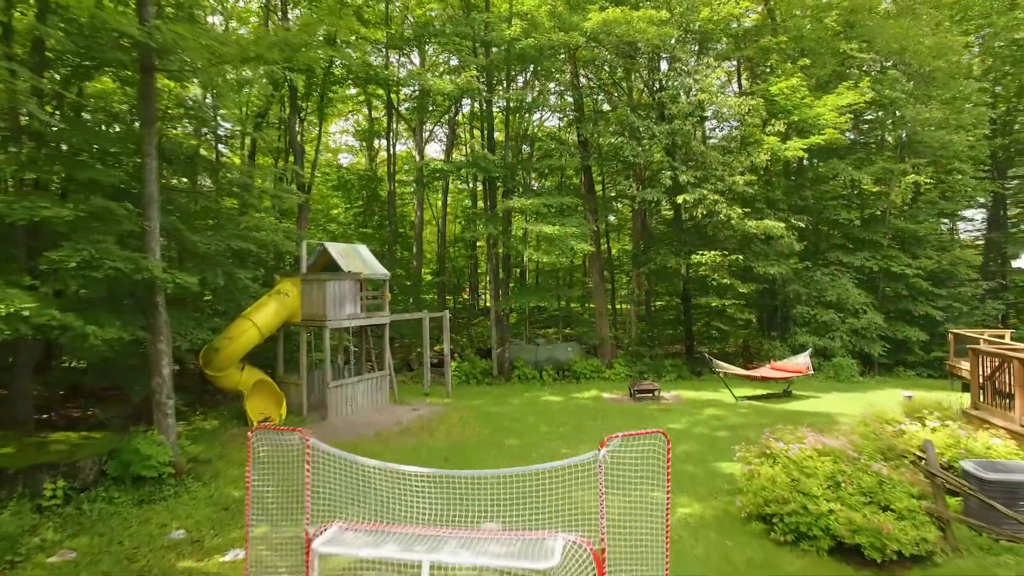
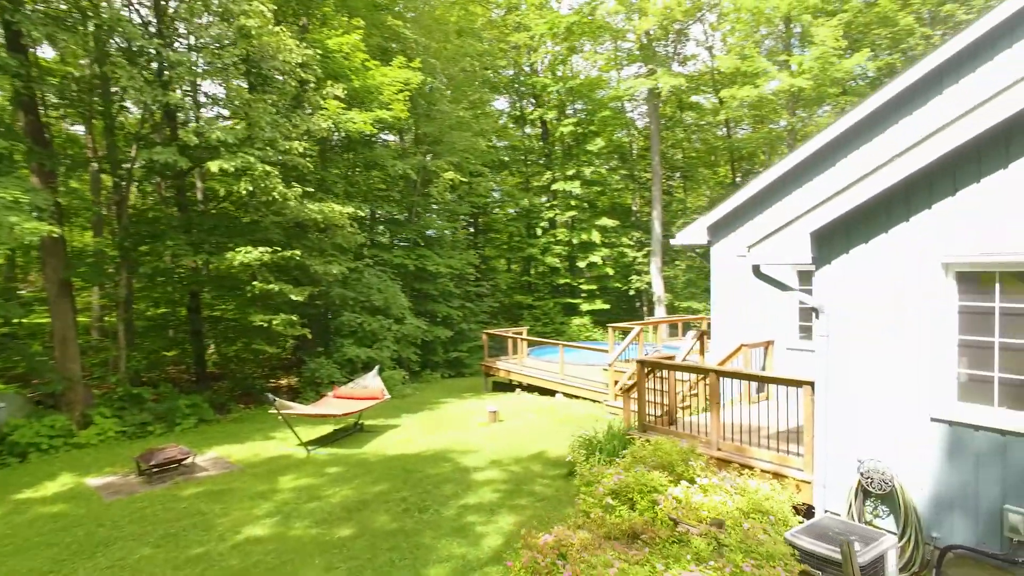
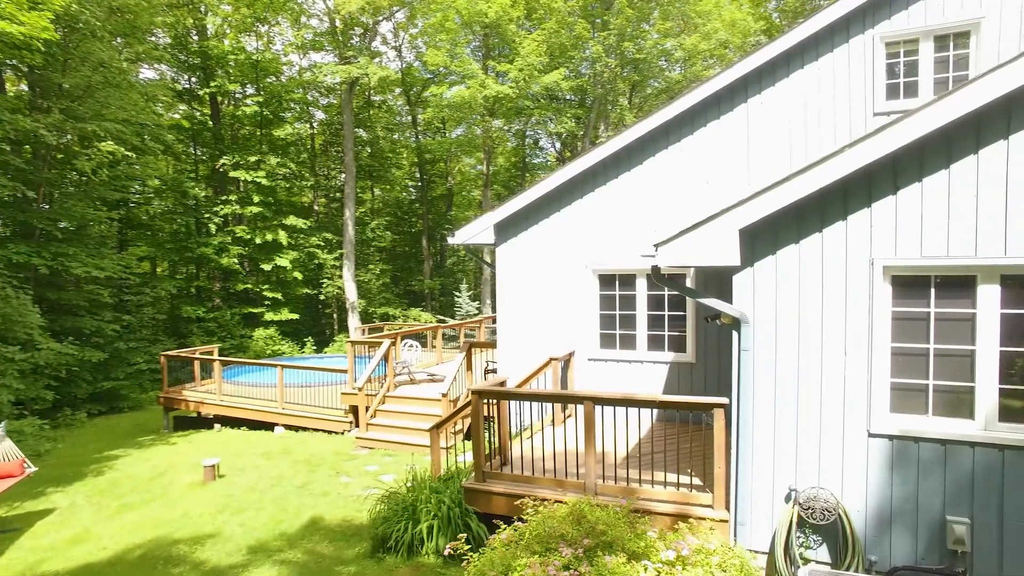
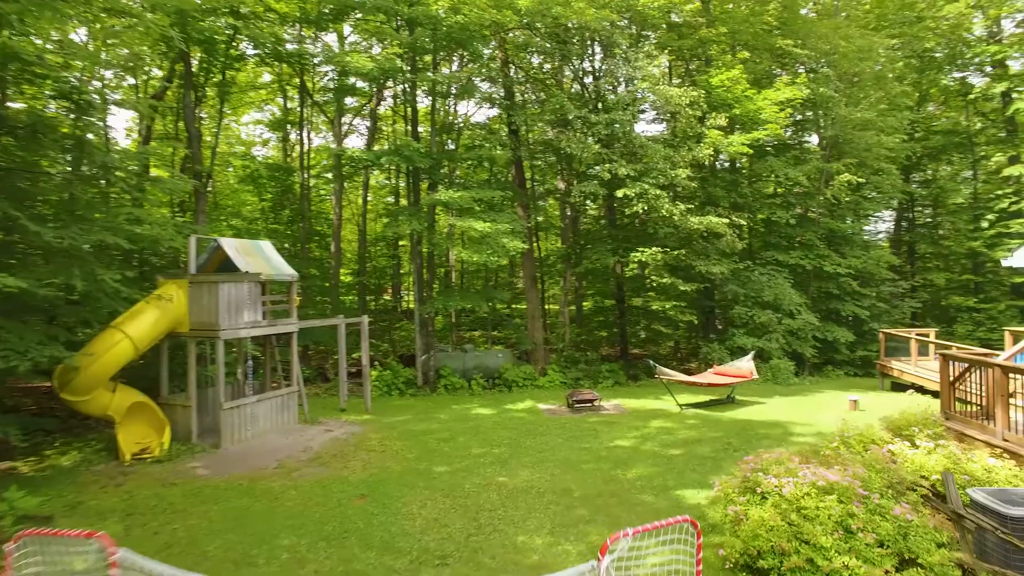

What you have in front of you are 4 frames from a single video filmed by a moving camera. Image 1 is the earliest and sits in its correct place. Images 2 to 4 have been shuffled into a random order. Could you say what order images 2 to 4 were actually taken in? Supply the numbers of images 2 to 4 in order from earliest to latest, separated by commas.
4, 2, 3
